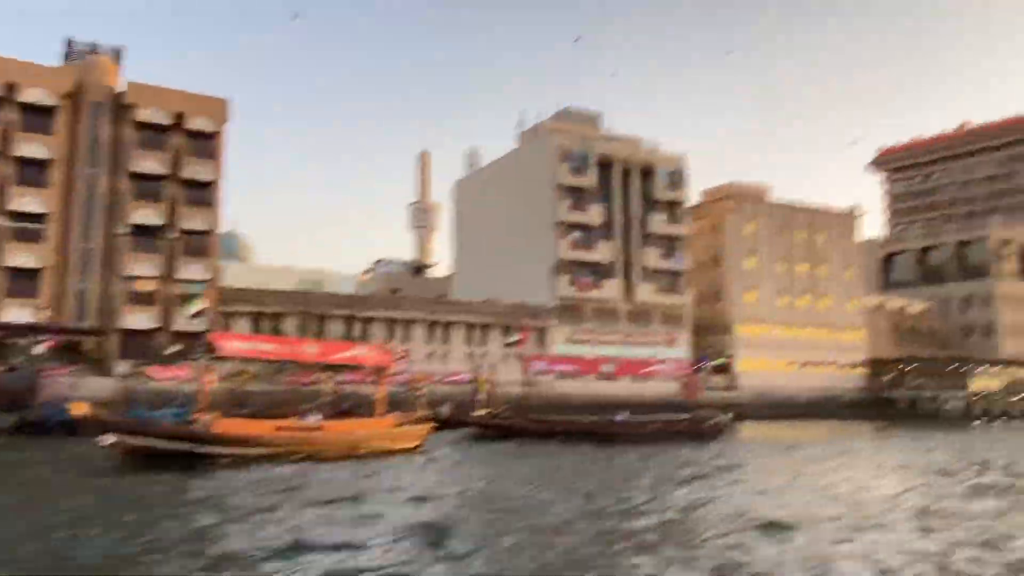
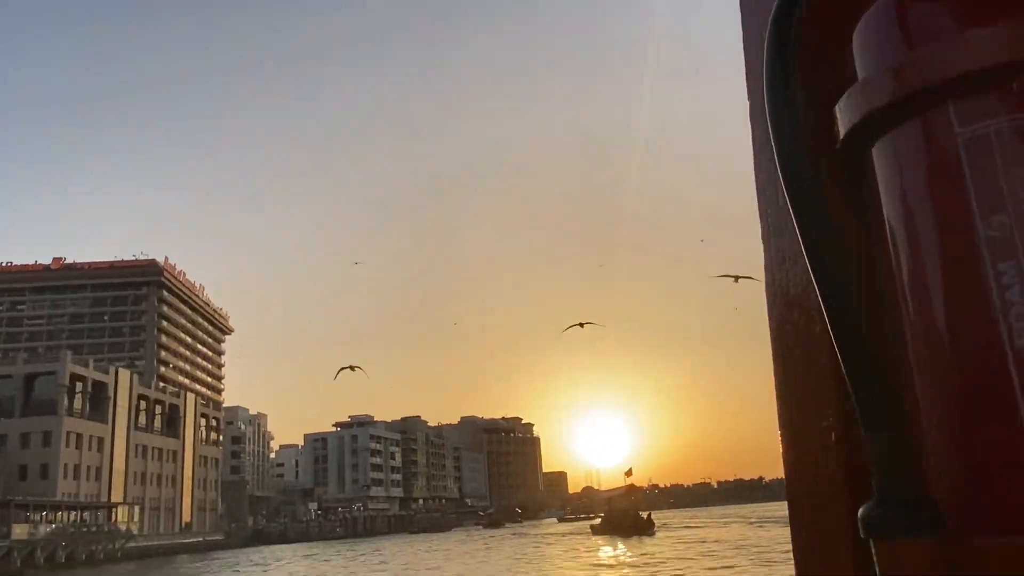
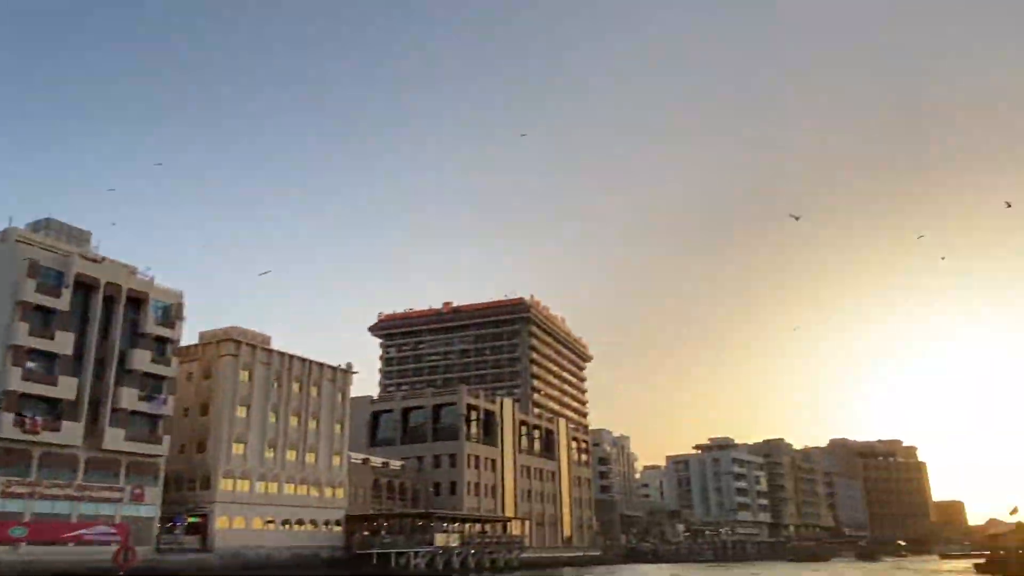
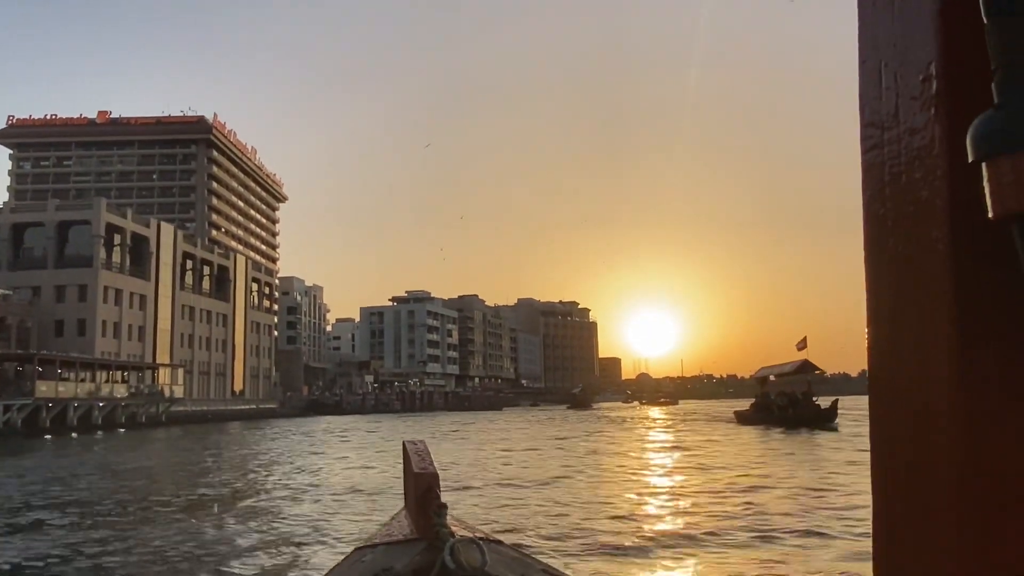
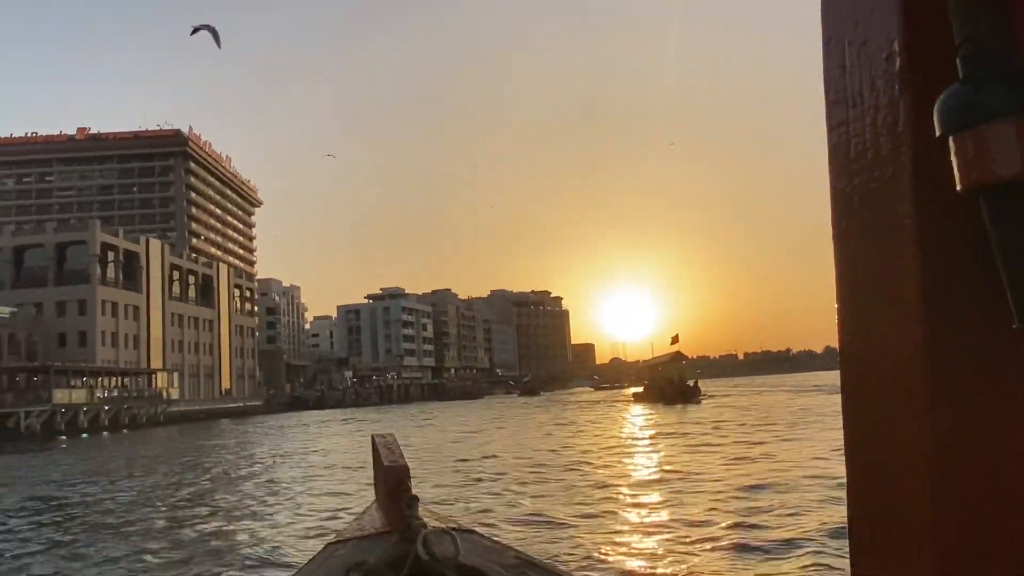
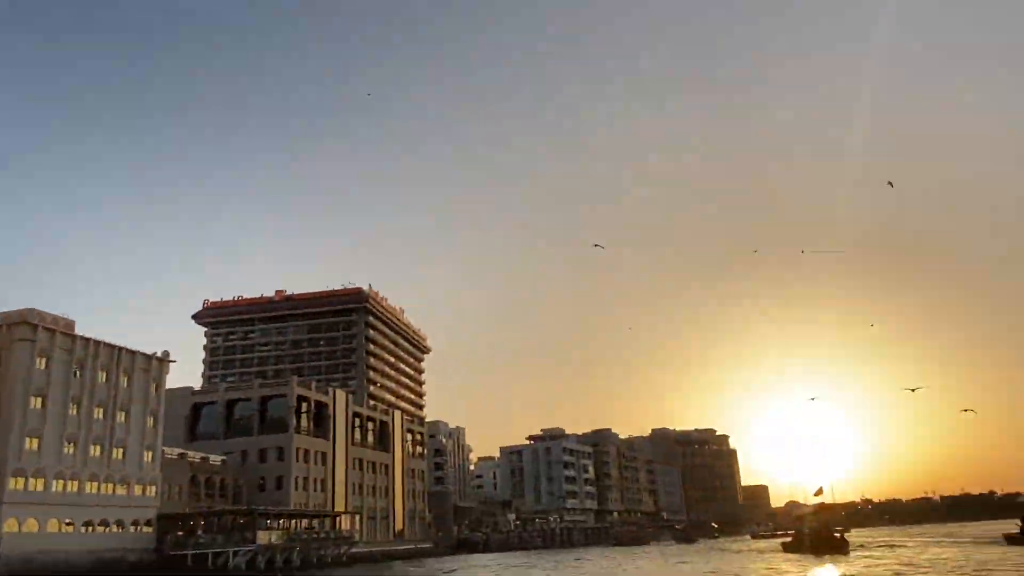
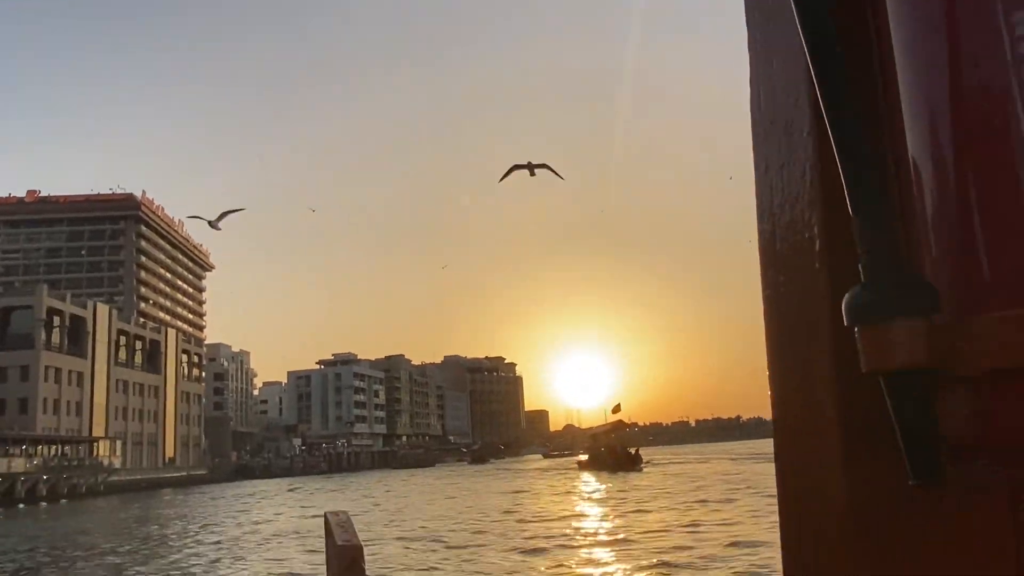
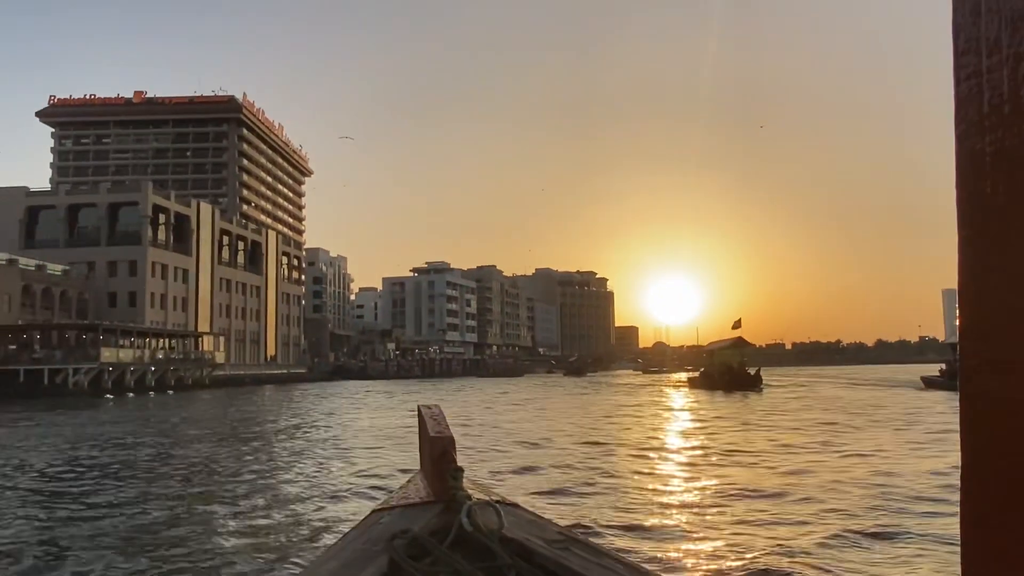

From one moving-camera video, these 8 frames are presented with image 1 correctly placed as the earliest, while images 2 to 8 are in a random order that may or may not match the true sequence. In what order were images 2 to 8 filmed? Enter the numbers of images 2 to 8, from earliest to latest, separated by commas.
3, 6, 2, 7, 5, 8, 4
